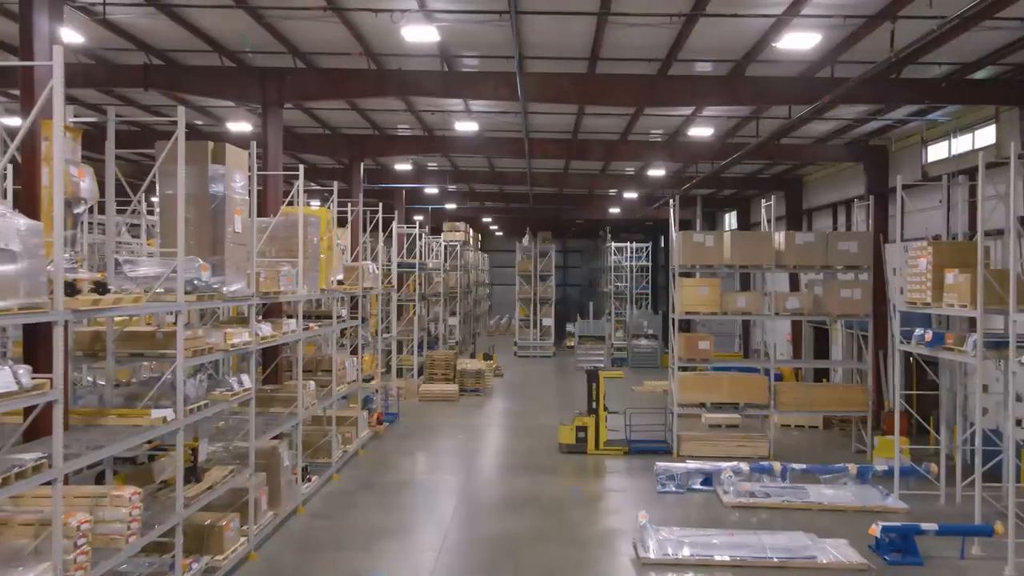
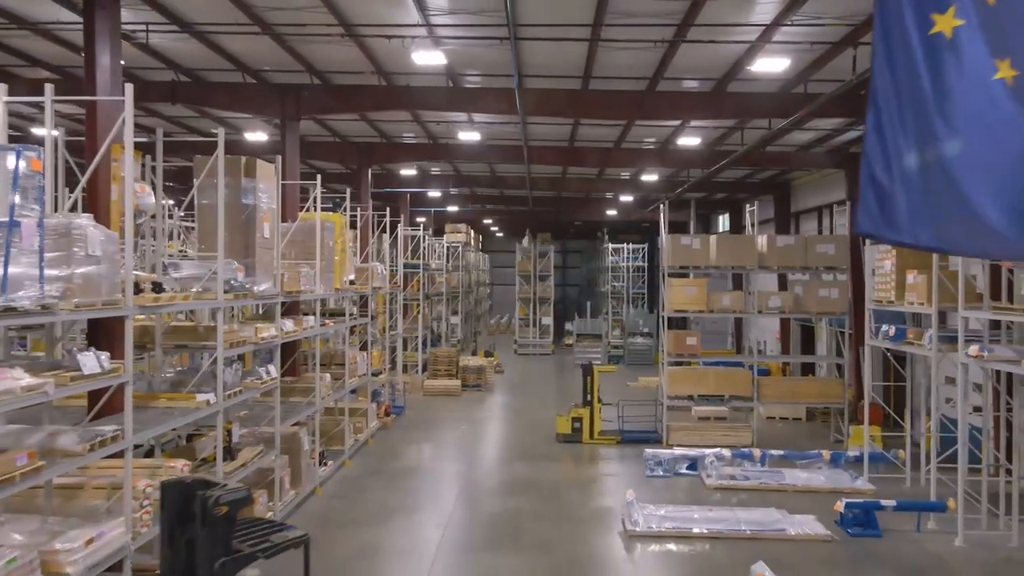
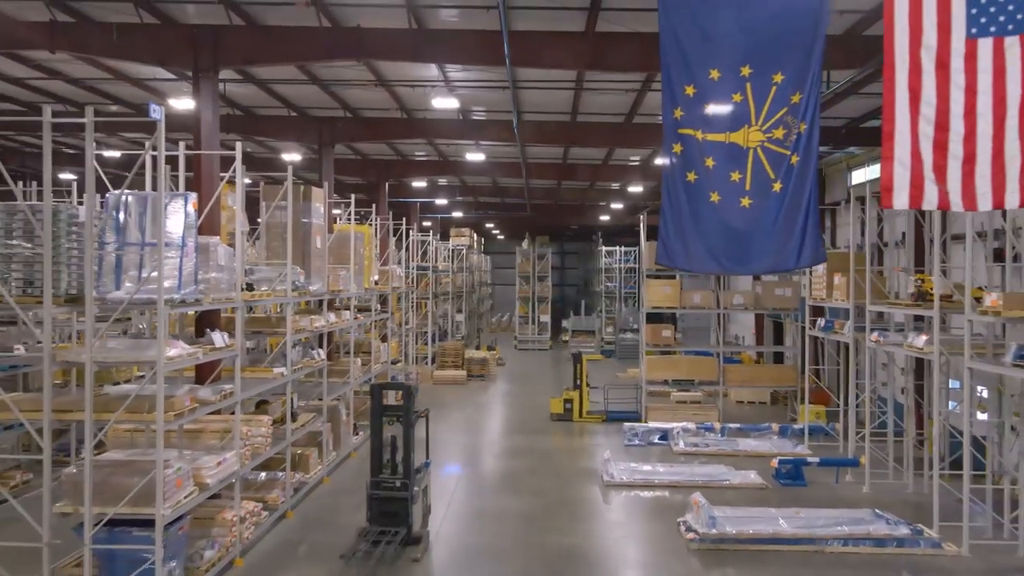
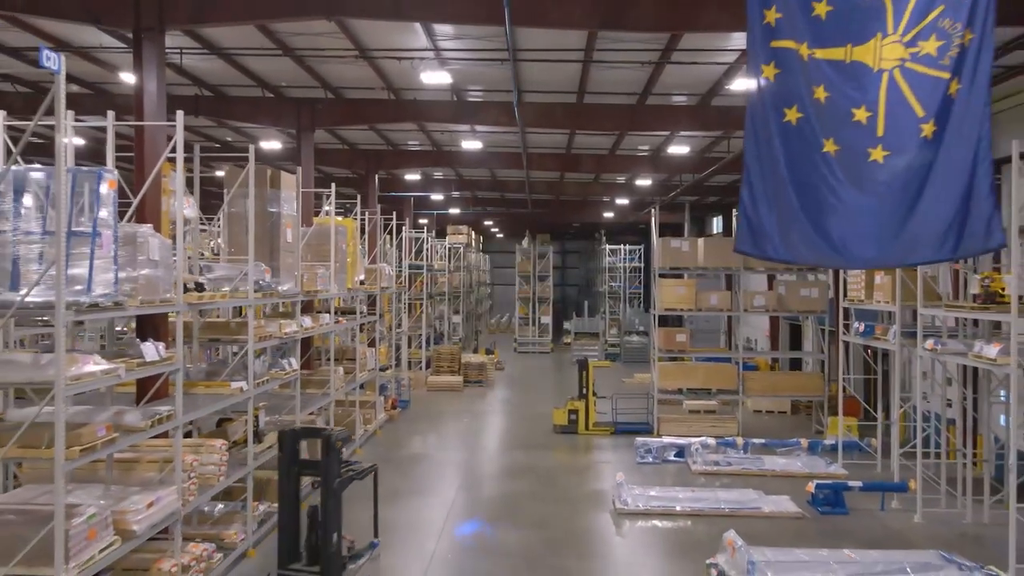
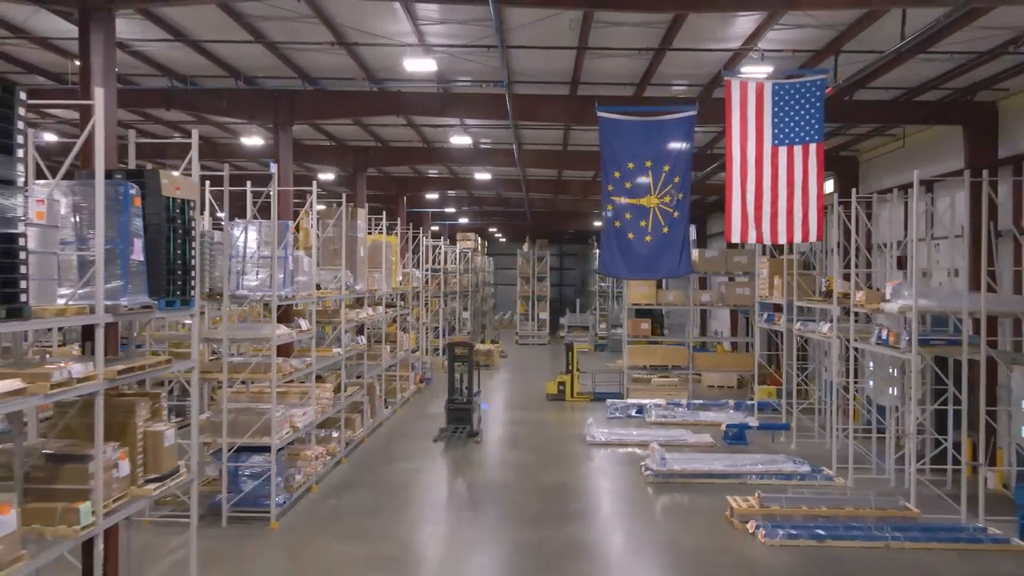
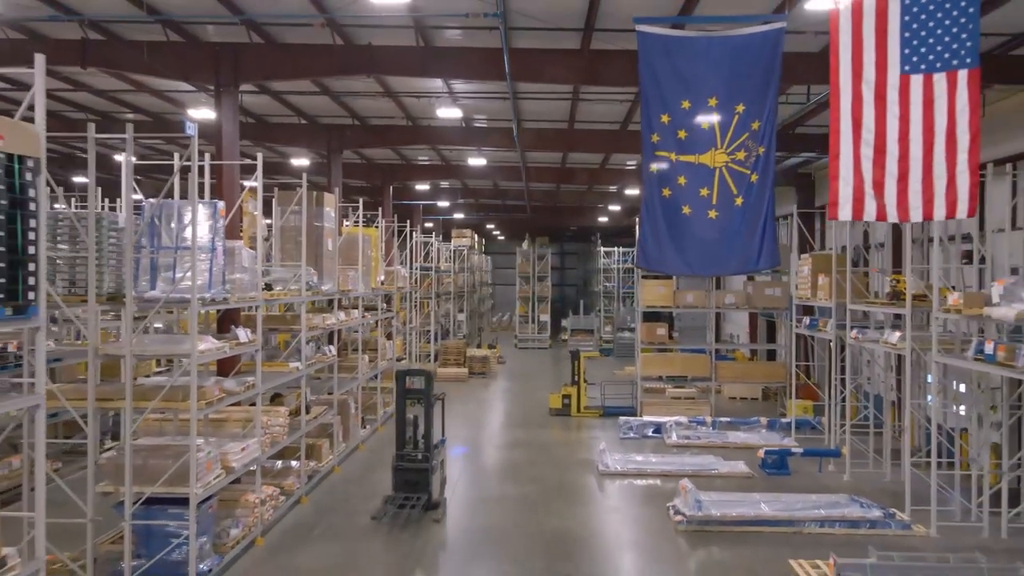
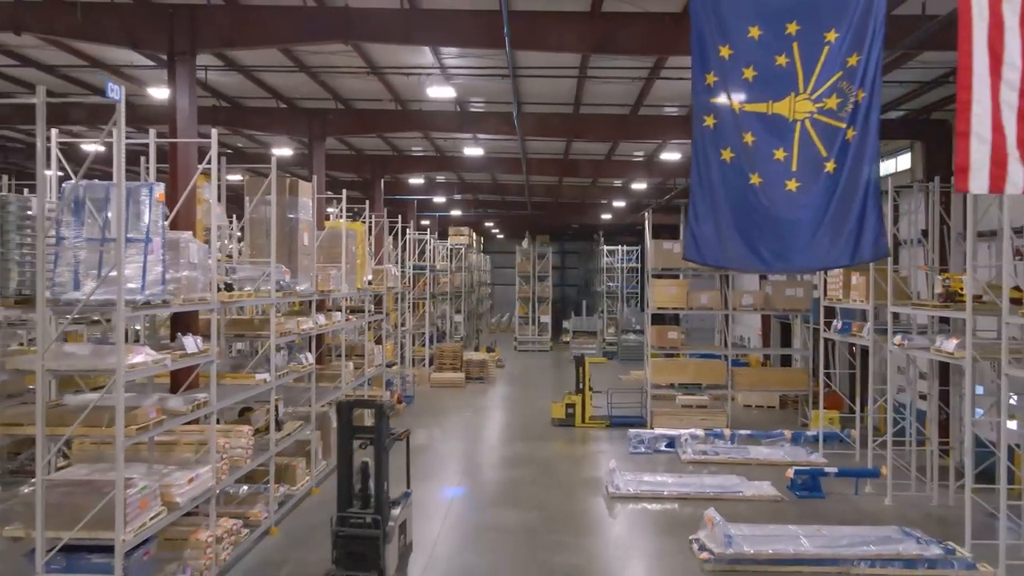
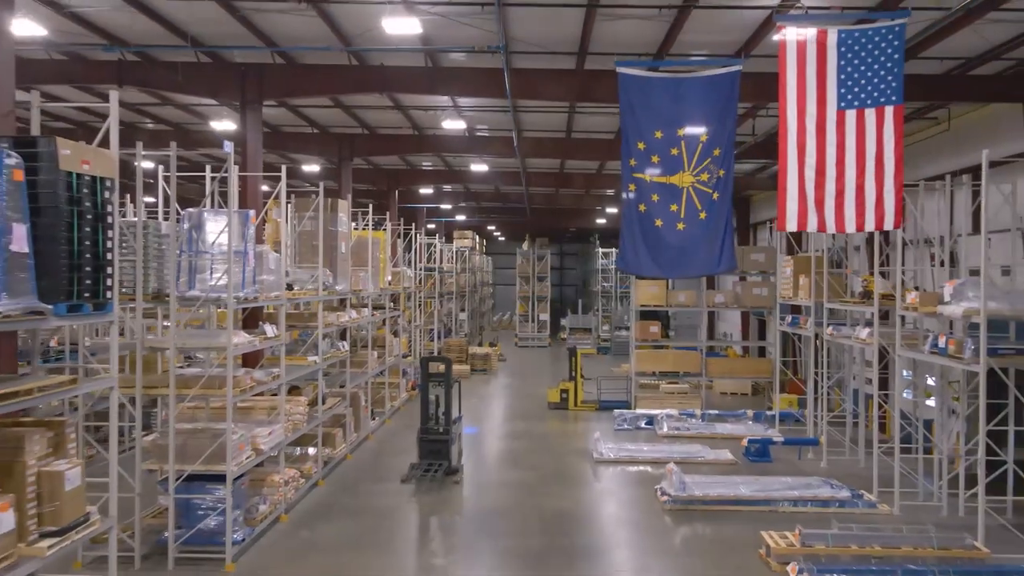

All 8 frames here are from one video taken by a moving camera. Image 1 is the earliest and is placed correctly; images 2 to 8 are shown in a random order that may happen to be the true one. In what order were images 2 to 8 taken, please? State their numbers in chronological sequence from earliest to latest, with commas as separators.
2, 4, 7, 3, 6, 8, 5
